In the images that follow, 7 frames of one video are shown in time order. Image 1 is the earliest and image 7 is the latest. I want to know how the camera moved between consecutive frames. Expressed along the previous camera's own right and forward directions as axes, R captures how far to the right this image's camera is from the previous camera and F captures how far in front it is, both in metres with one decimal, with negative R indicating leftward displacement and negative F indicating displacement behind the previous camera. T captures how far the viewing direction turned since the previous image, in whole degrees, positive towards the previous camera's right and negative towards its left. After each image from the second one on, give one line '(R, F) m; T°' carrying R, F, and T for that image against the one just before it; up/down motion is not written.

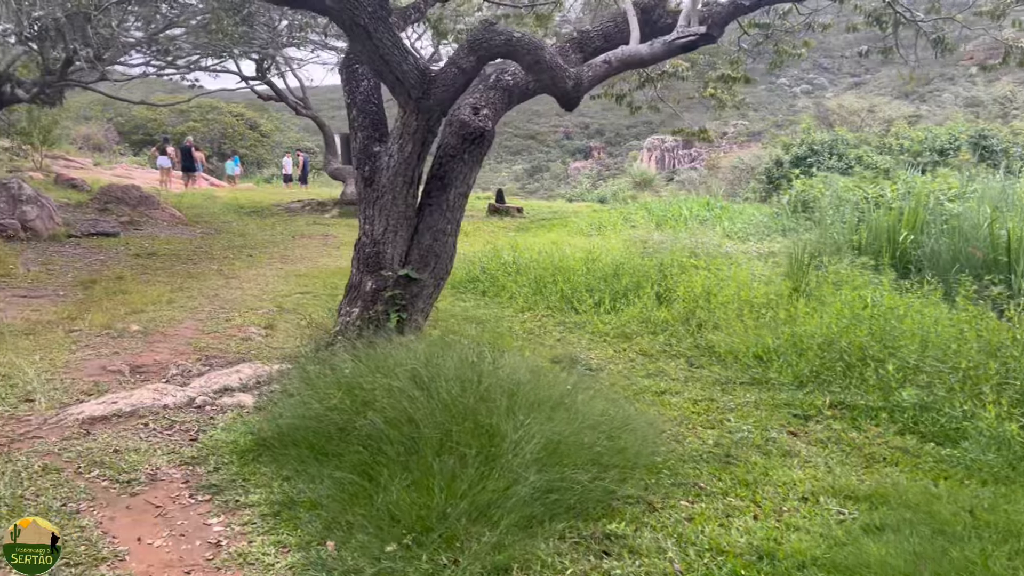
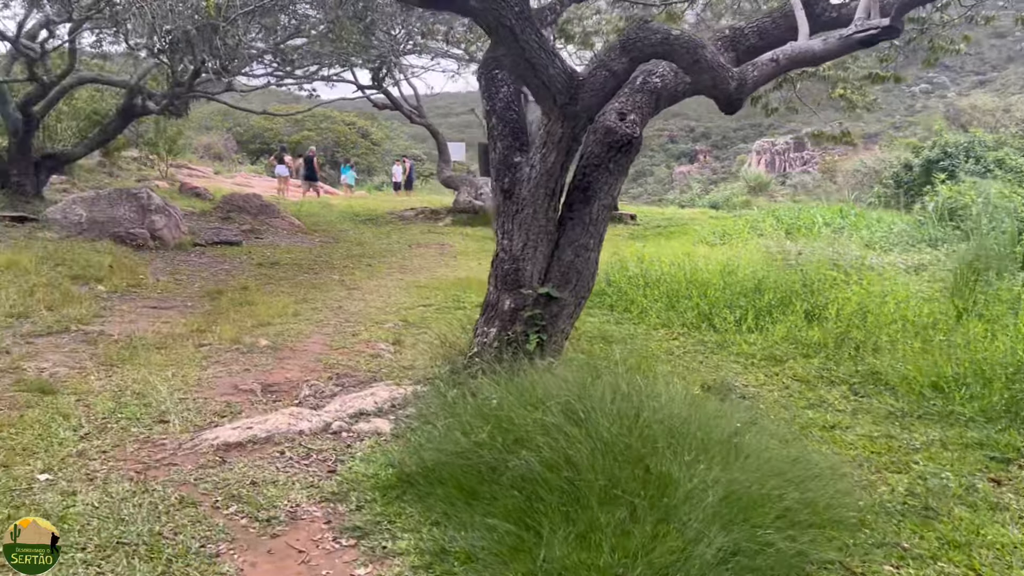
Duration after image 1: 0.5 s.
(-0.2, +0.3) m; -6°
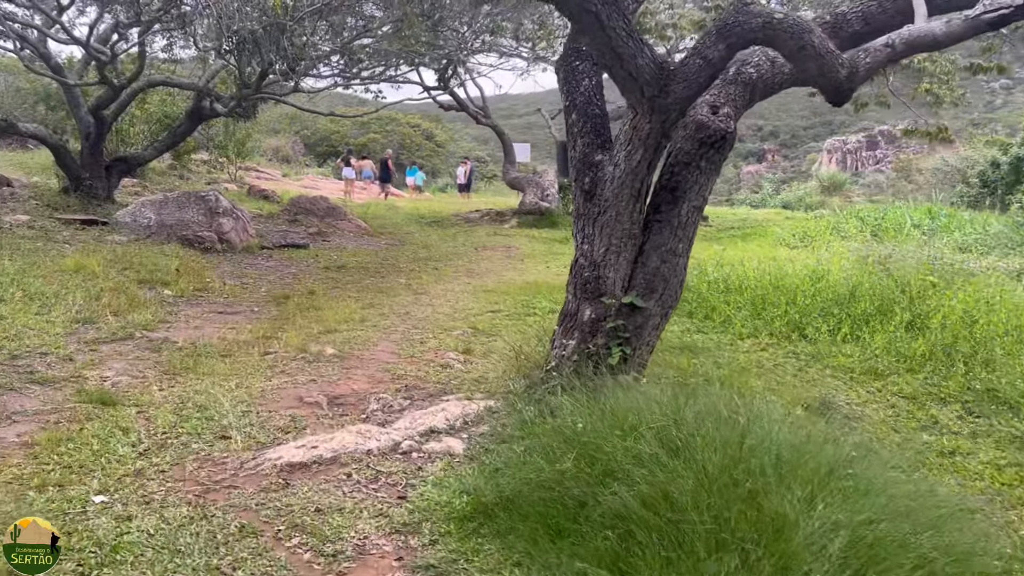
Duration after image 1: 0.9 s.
(-0.1, +0.3) m; -4°
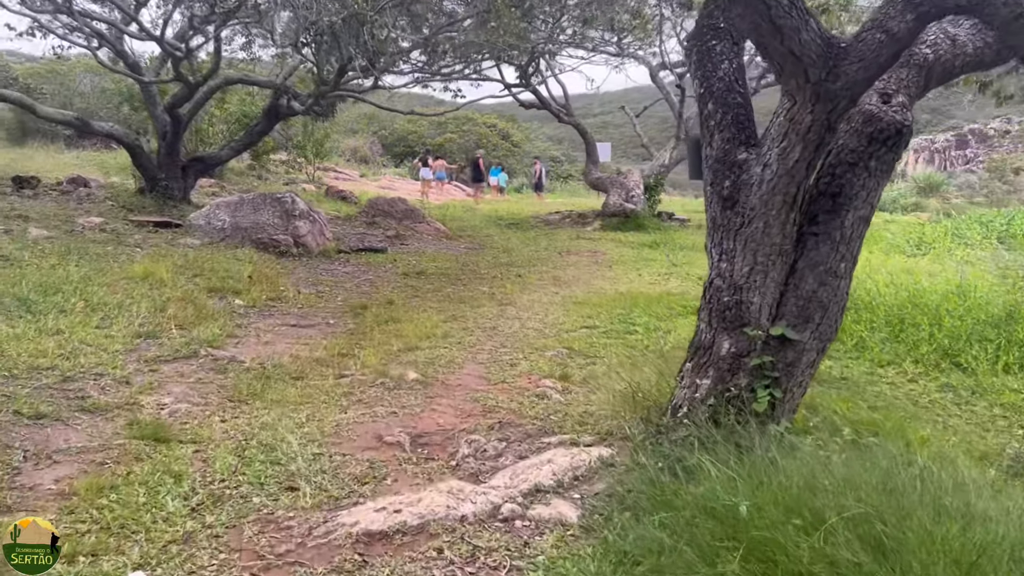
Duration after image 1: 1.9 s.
(-0.2, +0.6) m; -5°
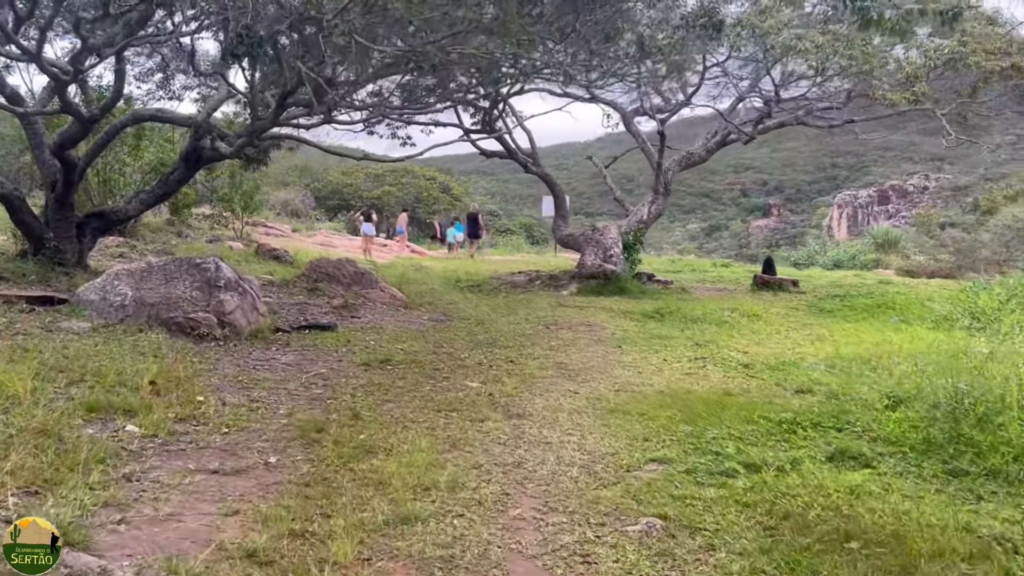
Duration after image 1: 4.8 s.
(-0.4, +1.8) m; +4°
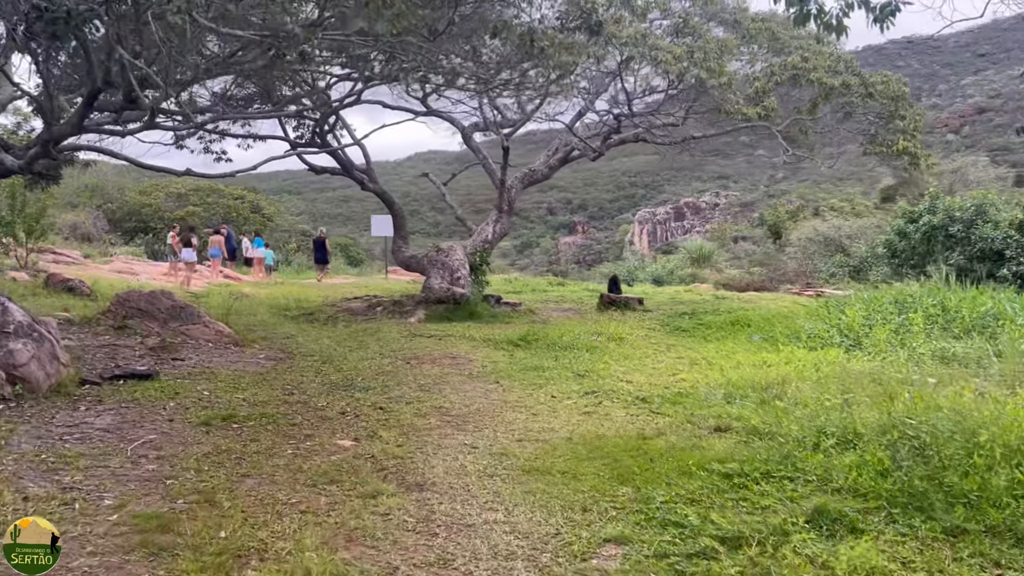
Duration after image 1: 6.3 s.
(-0.3, +0.8) m; +12°
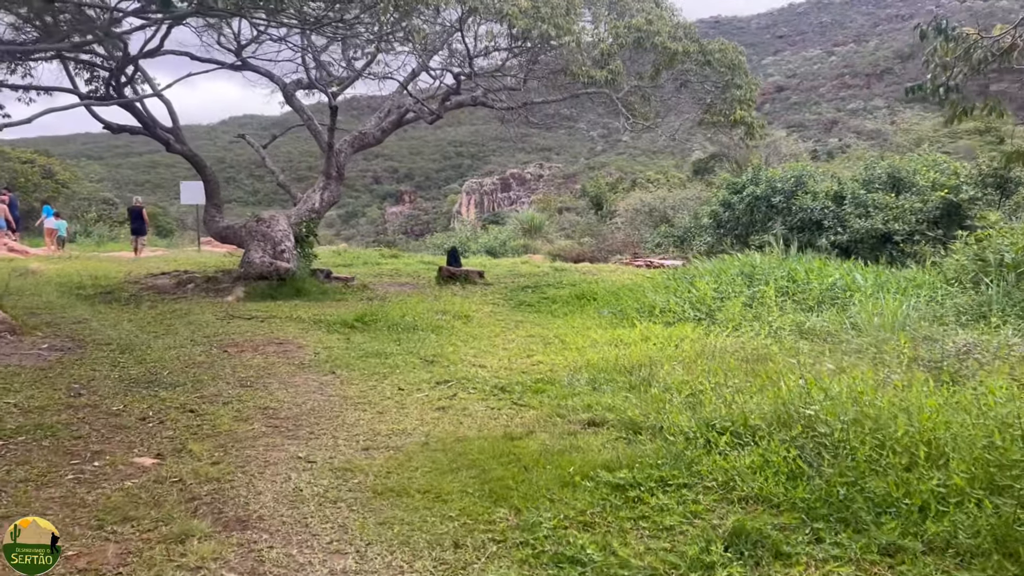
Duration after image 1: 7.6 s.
(-0.1, +0.7) m; +11°
